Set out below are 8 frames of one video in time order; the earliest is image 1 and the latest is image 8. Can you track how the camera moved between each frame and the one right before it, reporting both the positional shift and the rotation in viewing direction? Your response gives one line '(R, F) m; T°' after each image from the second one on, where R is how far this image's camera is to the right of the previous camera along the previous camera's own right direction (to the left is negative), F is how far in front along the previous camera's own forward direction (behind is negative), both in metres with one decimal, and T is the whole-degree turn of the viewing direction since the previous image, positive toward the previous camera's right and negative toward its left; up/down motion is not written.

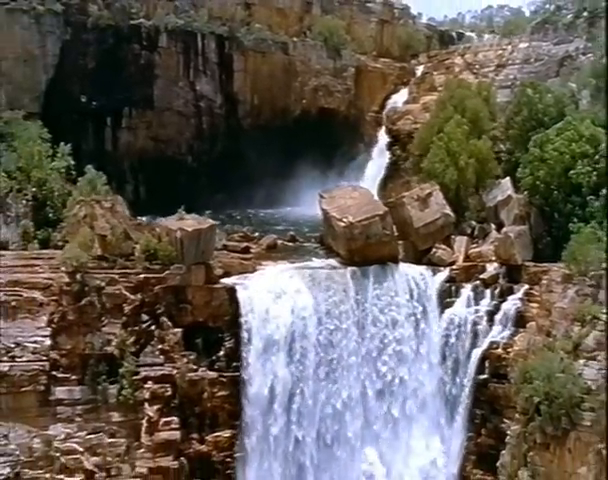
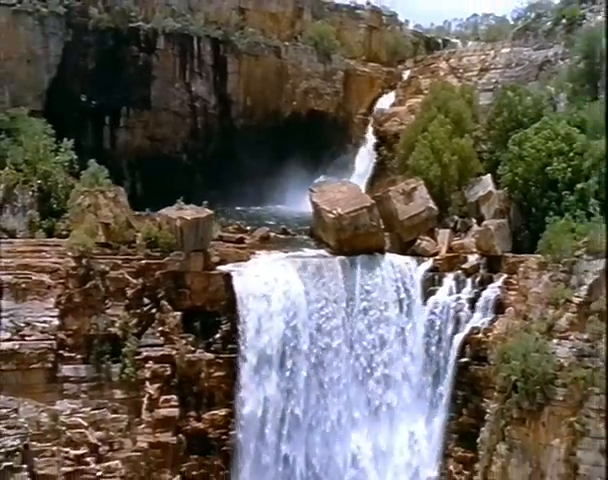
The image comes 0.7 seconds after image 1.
(-0.1, -0.6) m; +1°
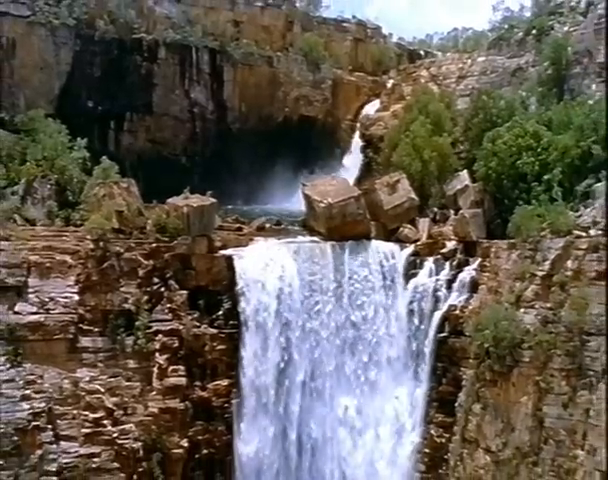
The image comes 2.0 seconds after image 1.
(-0.1, -1.2) m; +1°
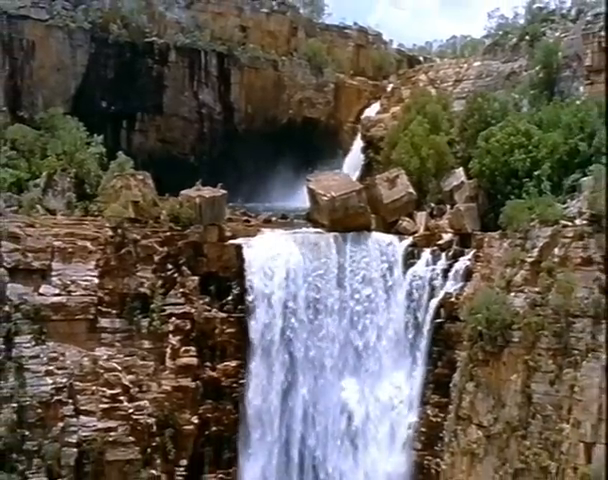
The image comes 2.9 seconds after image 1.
(-0.1, -0.8) m; 0°
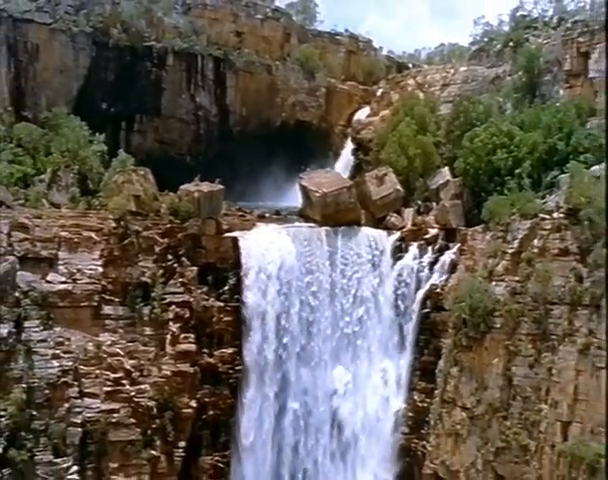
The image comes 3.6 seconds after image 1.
(-0.1, -0.7) m; +1°
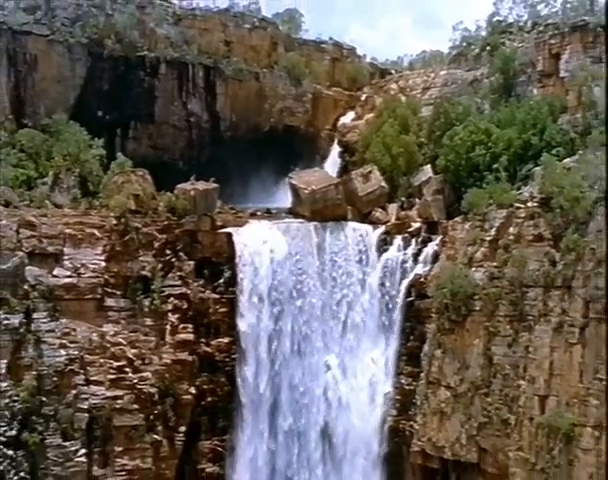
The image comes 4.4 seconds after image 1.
(0.0, -0.8) m; +1°
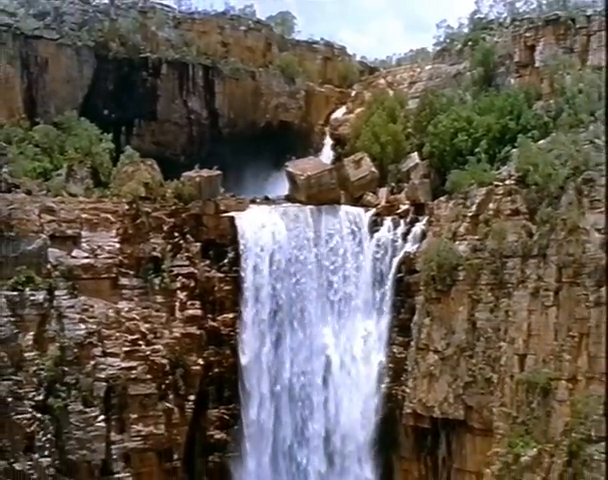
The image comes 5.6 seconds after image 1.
(0.0, -1.2) m; 0°
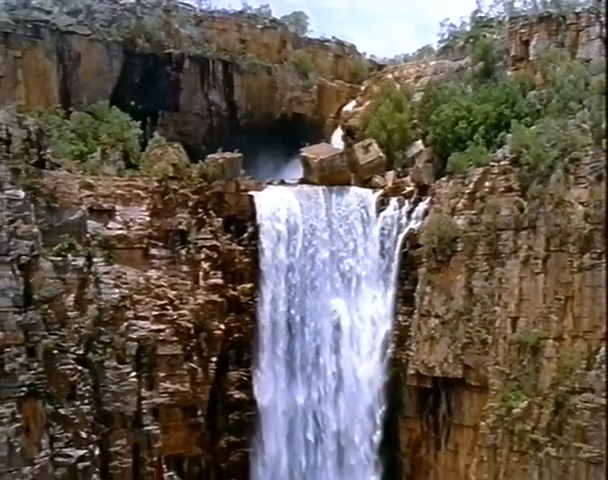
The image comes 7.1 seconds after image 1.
(-0.1, -1.5) m; -1°
